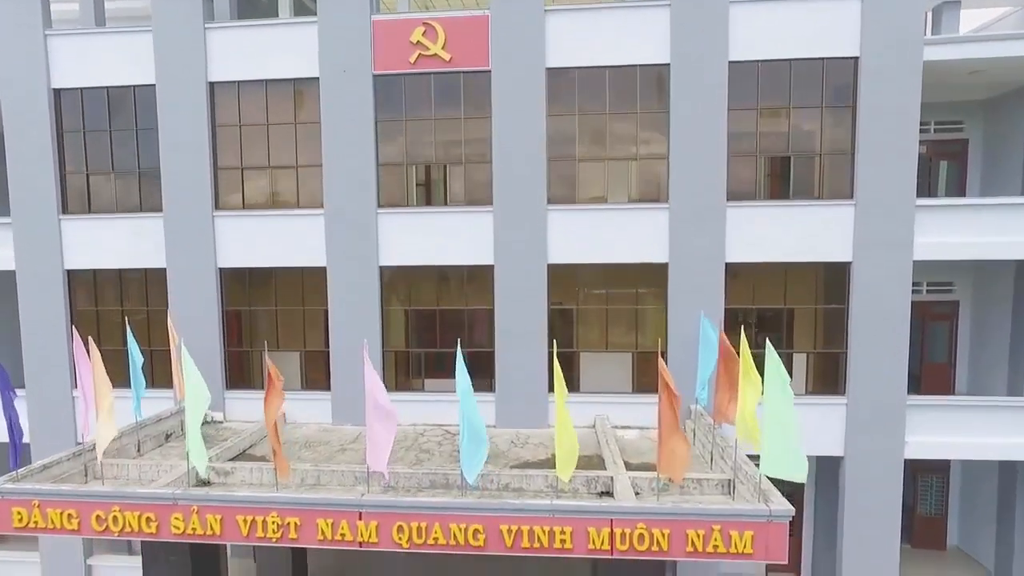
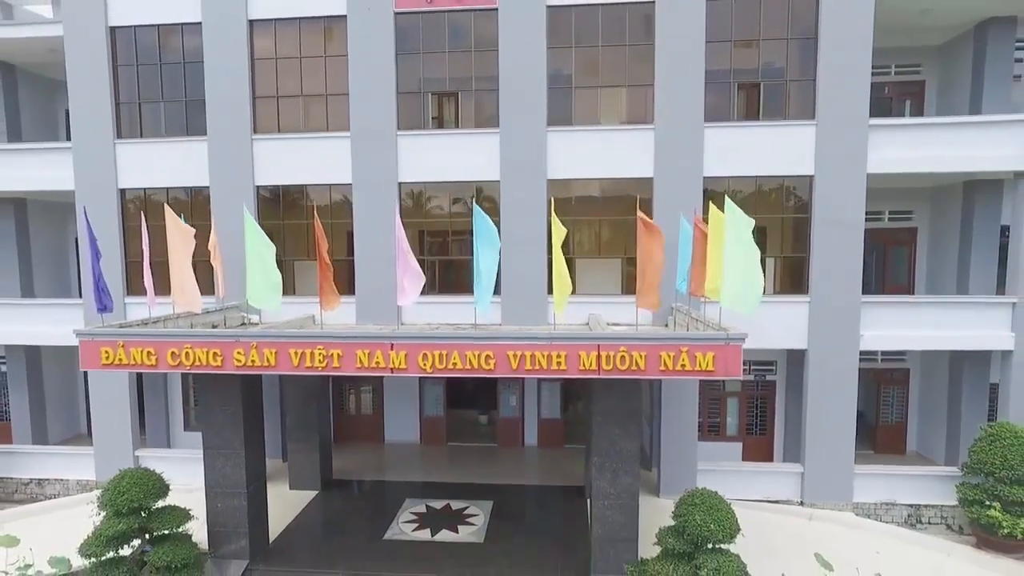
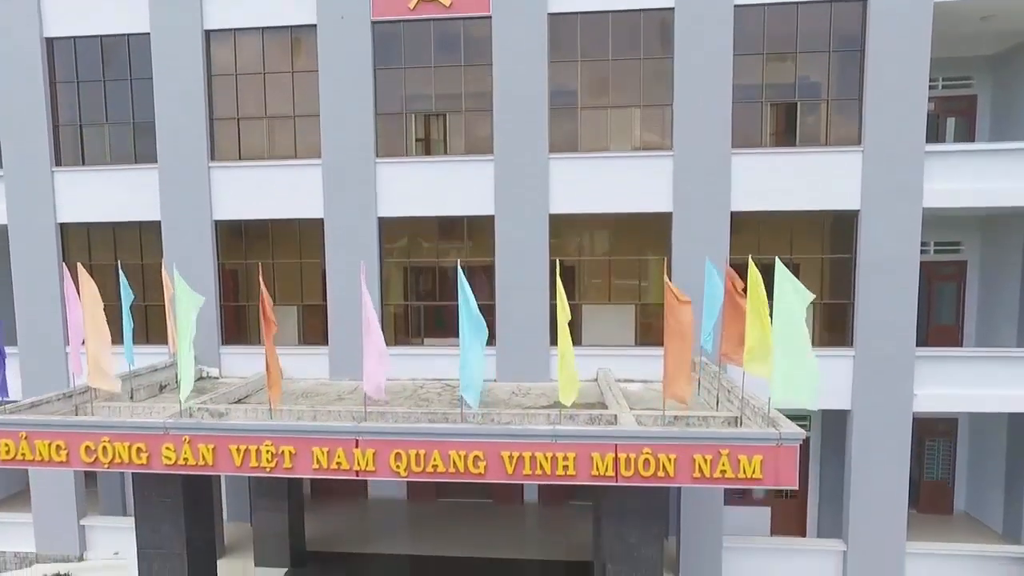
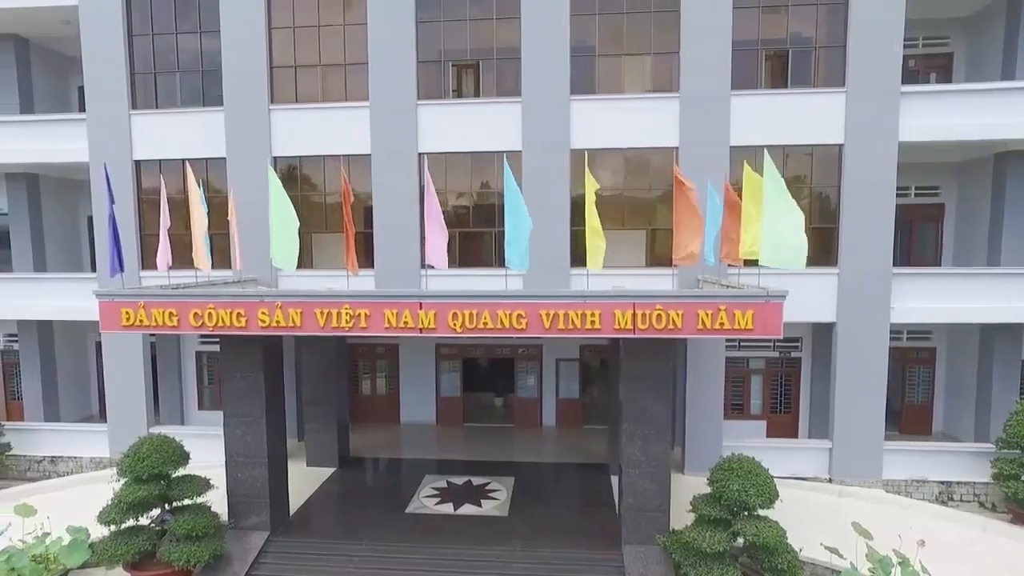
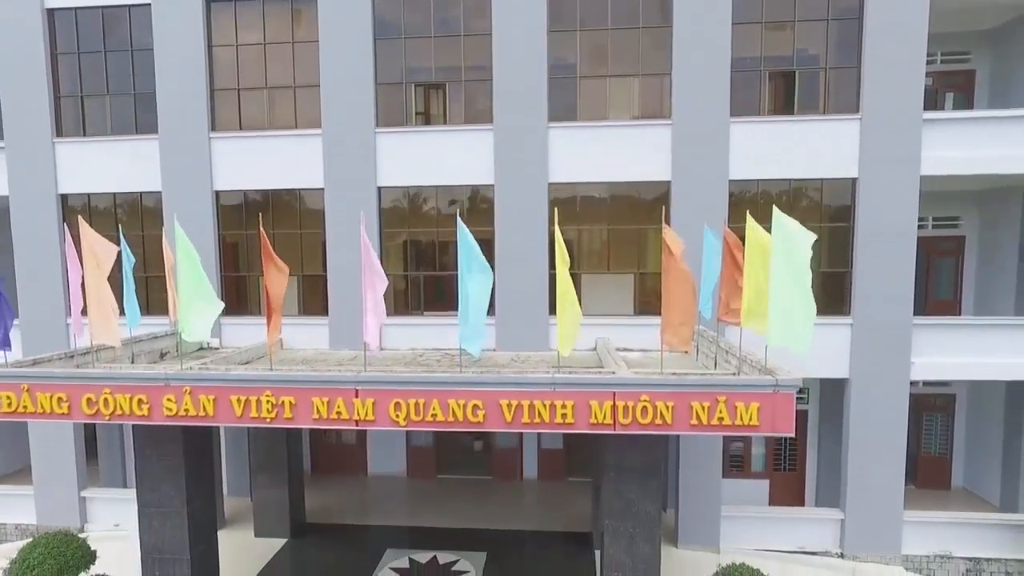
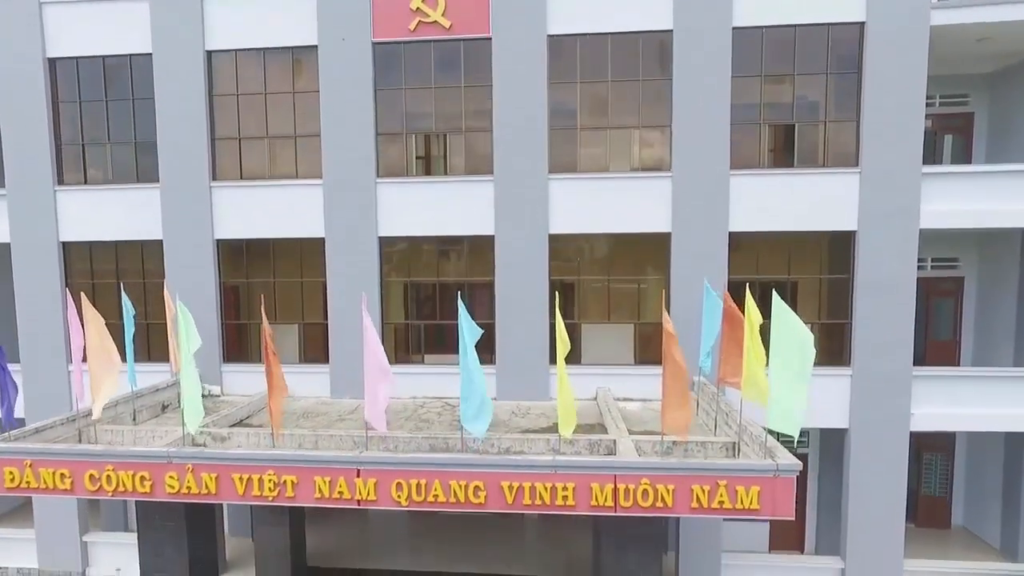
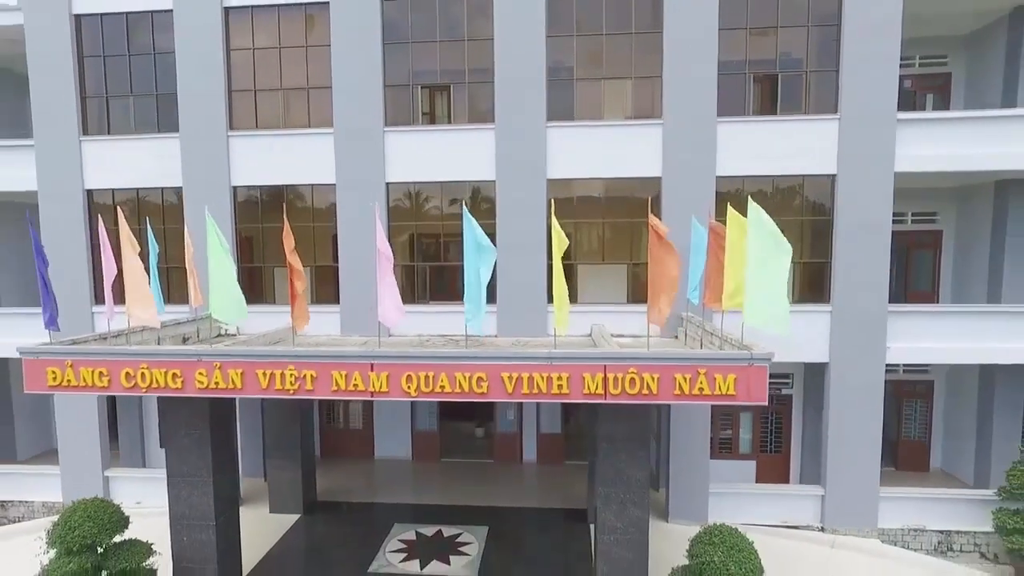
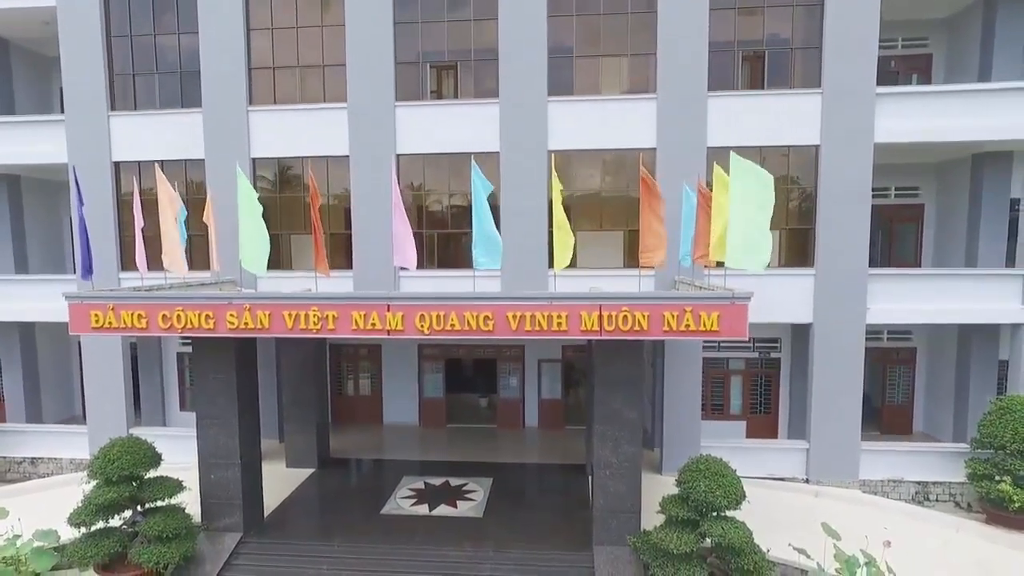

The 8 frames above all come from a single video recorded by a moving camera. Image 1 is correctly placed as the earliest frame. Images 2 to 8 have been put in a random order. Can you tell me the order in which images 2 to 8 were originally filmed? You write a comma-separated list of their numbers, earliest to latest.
6, 3, 5, 7, 2, 8, 4
